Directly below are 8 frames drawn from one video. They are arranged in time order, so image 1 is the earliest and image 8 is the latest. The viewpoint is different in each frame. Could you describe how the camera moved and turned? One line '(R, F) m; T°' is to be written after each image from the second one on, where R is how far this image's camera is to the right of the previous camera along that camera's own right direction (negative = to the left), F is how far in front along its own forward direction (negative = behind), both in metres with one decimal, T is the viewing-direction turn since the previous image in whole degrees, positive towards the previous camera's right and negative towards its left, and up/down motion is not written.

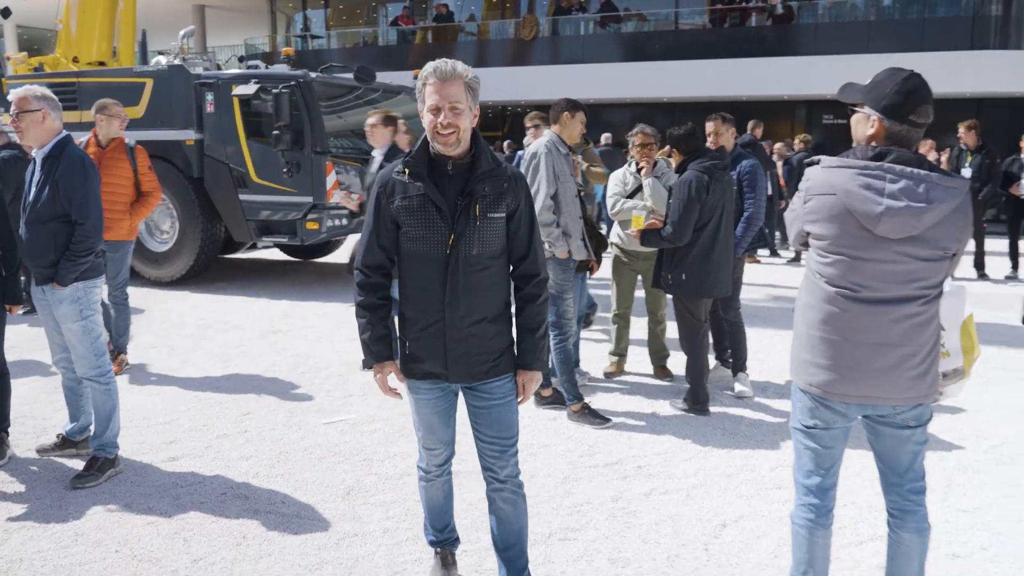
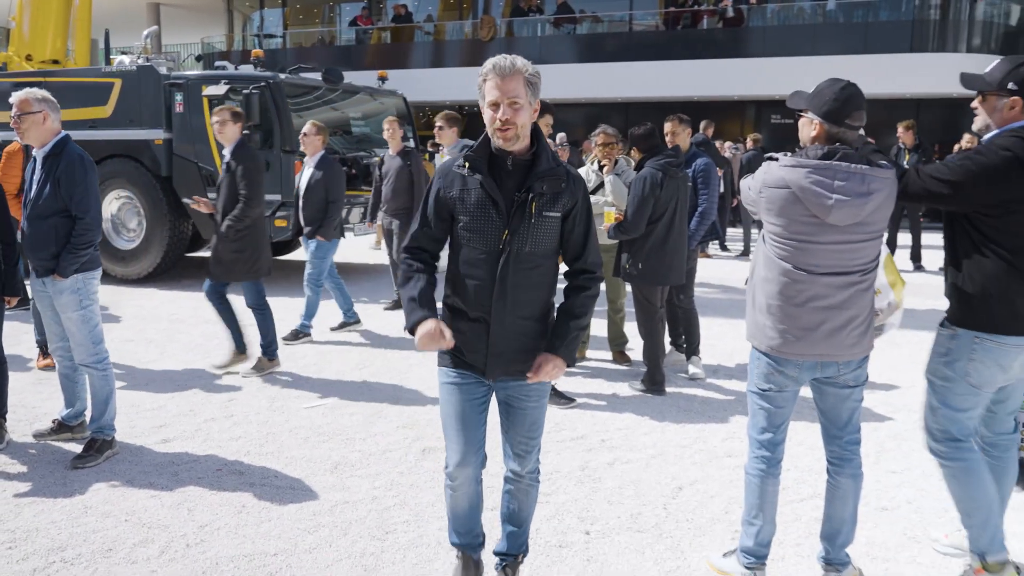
(-0.1, -0.4) m; +3°
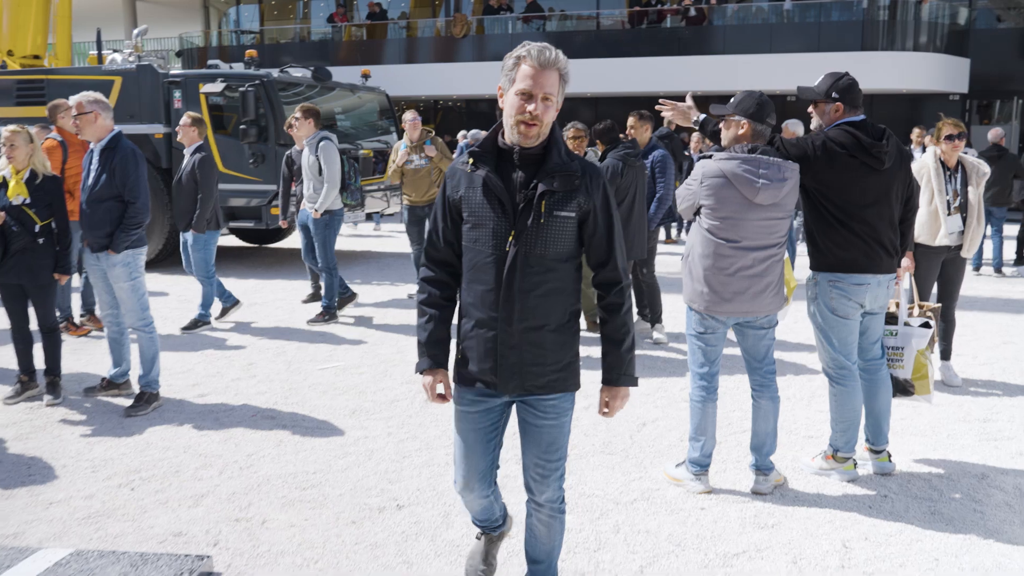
(-0.1, -0.8) m; +2°
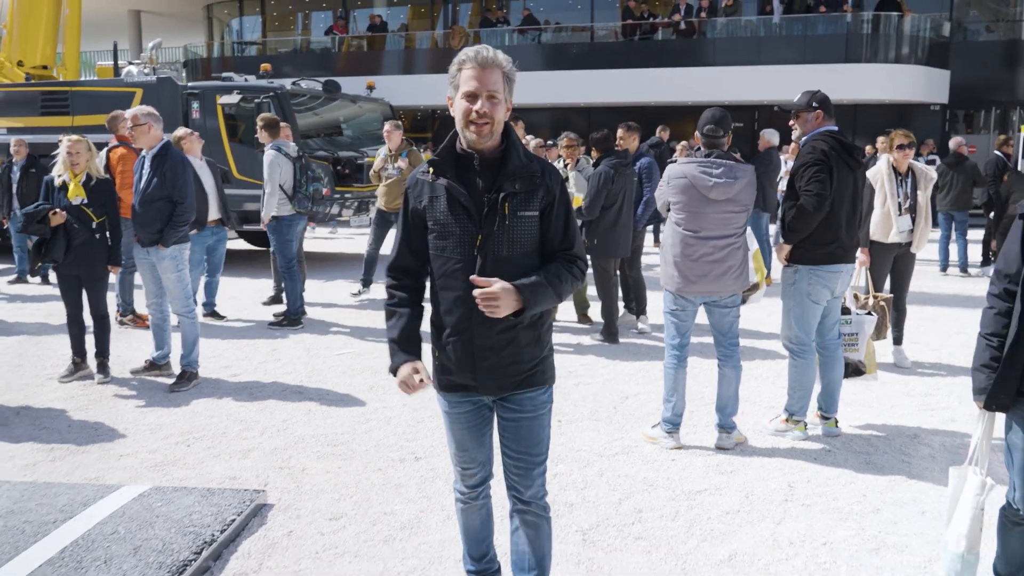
(0.0, -0.7) m; 0°
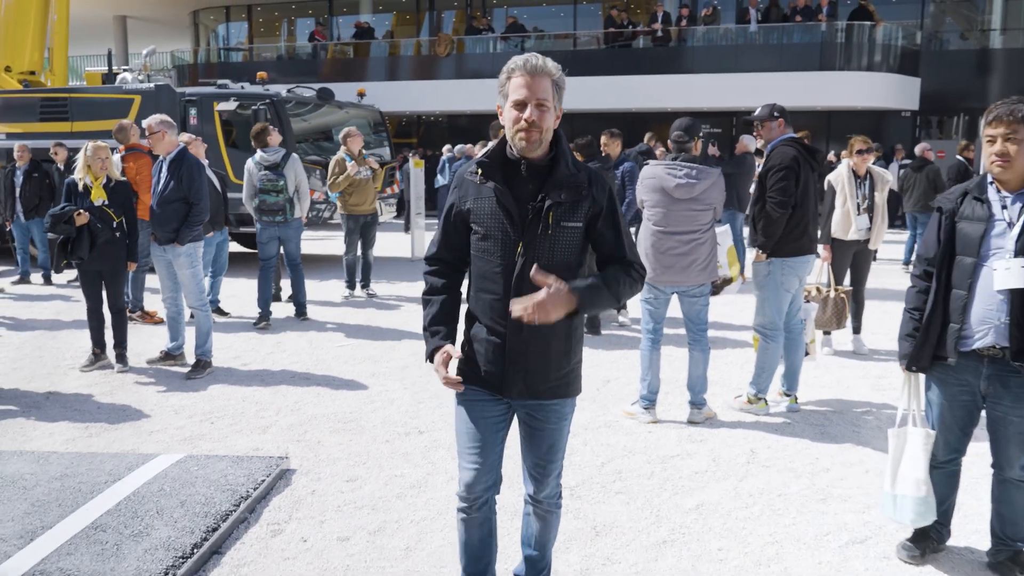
(-0.1, -0.5) m; +1°
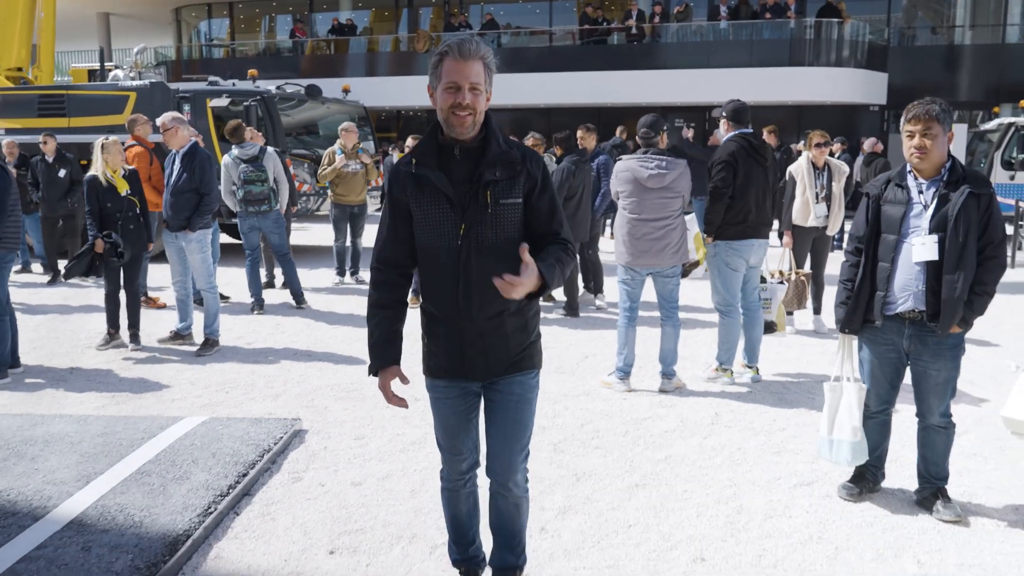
(-0.1, -0.5) m; +1°
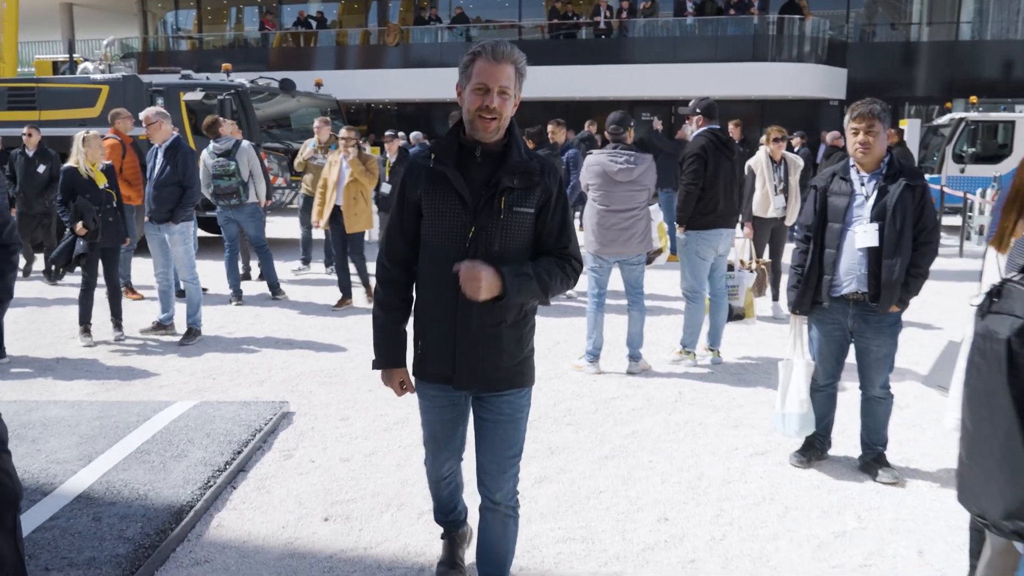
(0.0, -0.3) m; +2°
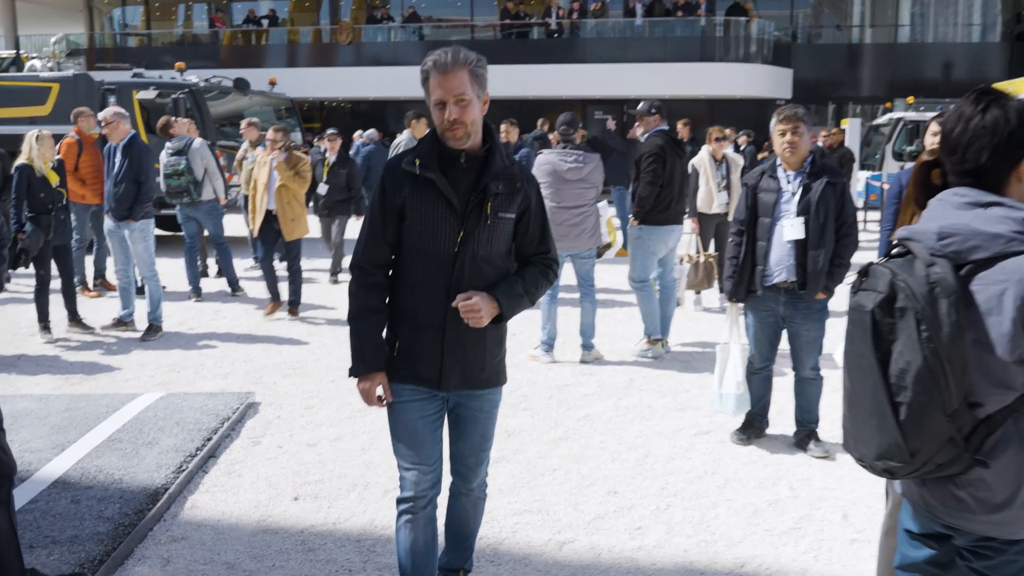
(0.0, -0.3) m; +3°
